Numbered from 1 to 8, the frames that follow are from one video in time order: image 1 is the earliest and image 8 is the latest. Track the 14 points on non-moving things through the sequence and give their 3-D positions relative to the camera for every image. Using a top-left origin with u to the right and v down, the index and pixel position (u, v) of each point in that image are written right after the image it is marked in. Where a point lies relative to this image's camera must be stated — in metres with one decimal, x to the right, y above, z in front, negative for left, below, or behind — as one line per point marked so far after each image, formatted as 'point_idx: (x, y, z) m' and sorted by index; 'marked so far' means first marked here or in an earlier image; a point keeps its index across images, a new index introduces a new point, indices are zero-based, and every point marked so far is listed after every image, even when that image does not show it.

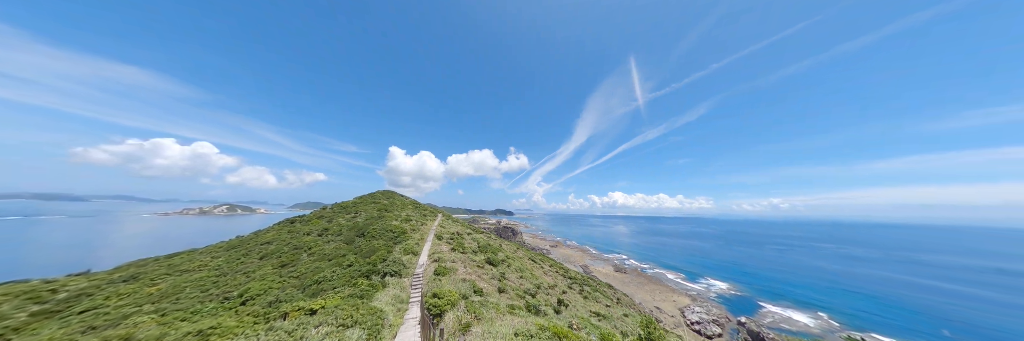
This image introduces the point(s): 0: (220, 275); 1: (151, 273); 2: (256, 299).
0: (-28.4, -10.4, +18.7) m
1: (-38.2, -11.3, +20.6) m
2: (-17.5, -8.9, +13.0) m
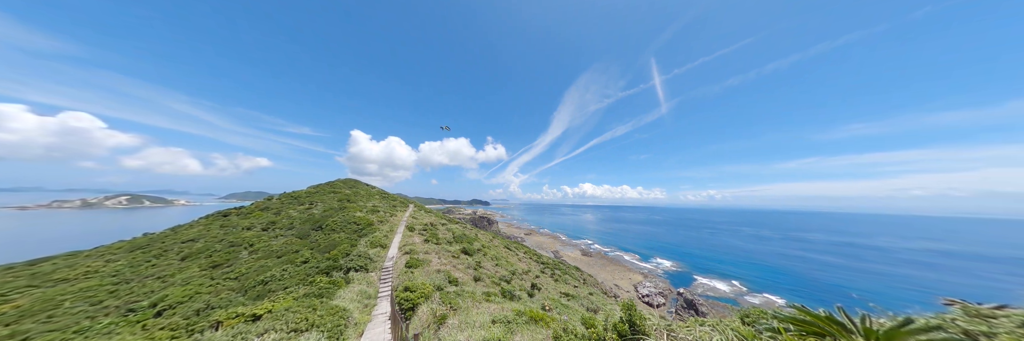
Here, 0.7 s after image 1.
0: (-30.6, -9.0, +15.3) m
1: (-40.6, -9.6, +15.9) m
2: (-19.0, -7.9, +10.9) m
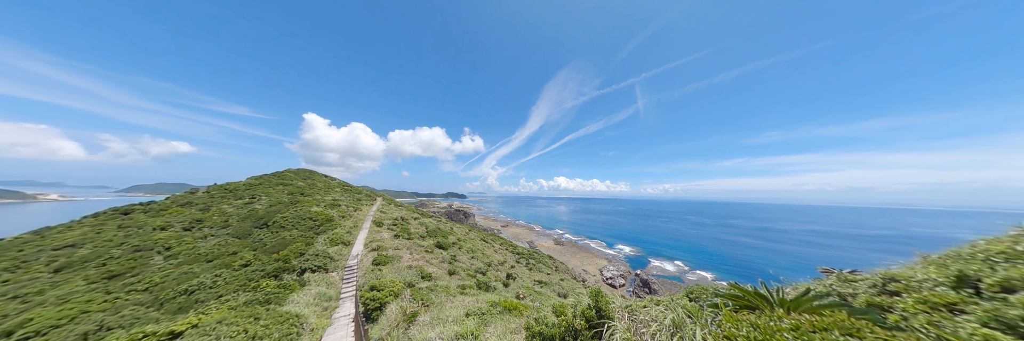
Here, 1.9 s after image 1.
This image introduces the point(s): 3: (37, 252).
0: (-32.4, -8.0, +11.6) m
1: (-42.4, -8.5, +10.9) m
2: (-20.3, -7.3, +8.7) m
3: (-41.6, -7.3, +17.0) m
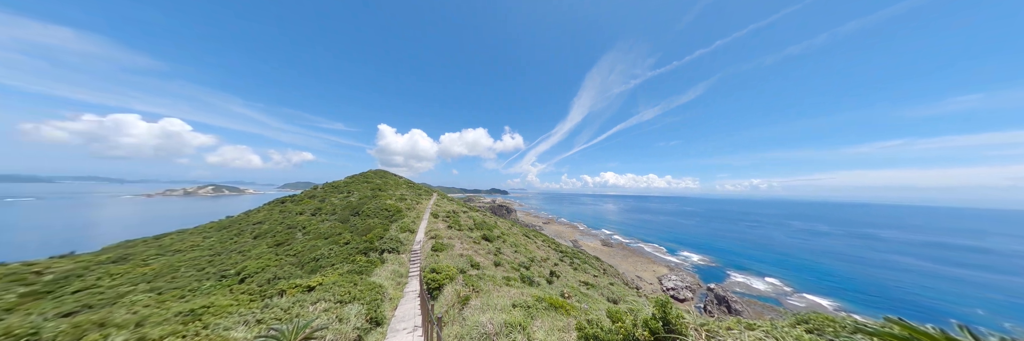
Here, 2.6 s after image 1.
0: (-28.8, -8.1, +18.6) m
1: (-38.7, -8.8, +20.2) m
2: (-17.8, -7.3, +13.1) m
3: (-36.6, -7.5, +25.9) m
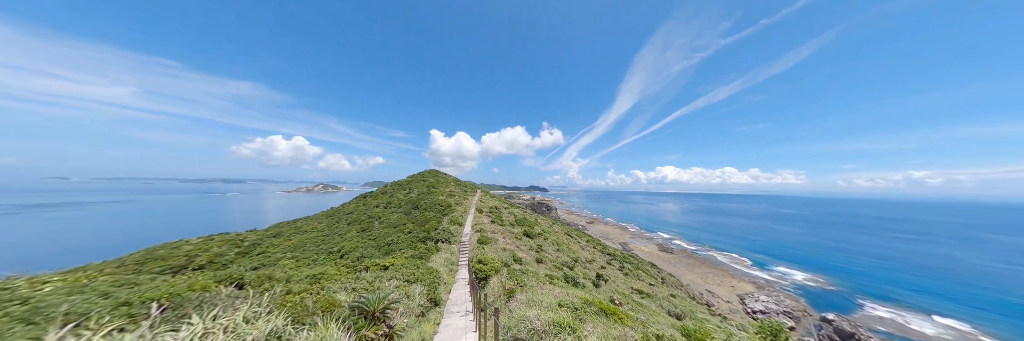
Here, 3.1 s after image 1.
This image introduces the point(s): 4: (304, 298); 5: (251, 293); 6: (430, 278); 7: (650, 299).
0: (-24.1, -8.4, +24.4) m
1: (-33.4, -9.1, +28.0) m
2: (-14.4, -7.4, +16.6) m
3: (-30.1, -7.7, +33.1) m
4: (-5.0, -3.0, +4.5) m
5: (-5.3, -2.5, +3.8) m
6: (-4.3, -5.5, +9.6) m
7: (+12.8, -11.9, +17.5) m
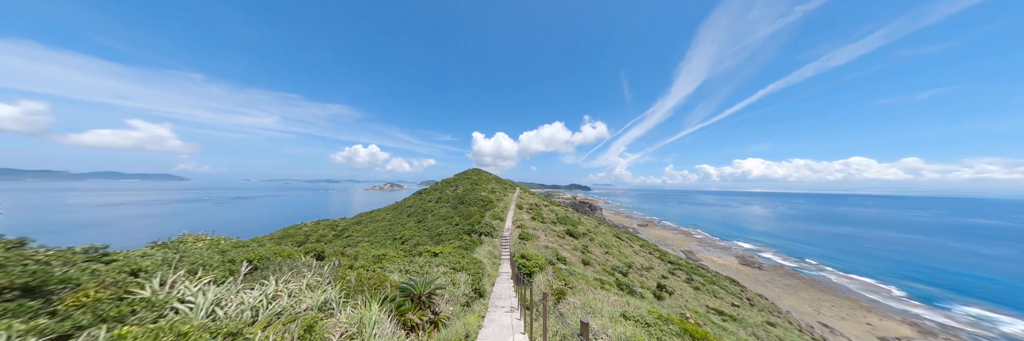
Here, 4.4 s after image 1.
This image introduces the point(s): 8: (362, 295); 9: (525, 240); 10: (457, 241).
0: (-18.2, -8.1, +28.3) m
1: (-26.5, -9.0, +33.9) m
2: (-10.4, -7.1, +18.8) m
3: (-22.3, -7.5, +38.2) m
4: (-3.8, -2.7, +4.9) m
5: (-4.3, -2.1, +4.3) m
6: (-2.0, -5.1, +9.7) m
7: (+16.4, -11.2, +13.9) m
8: (-2.9, -2.4, +3.7) m
9: (+1.3, -6.5, +17.6) m
10: (-4.9, -6.4, +16.9) m
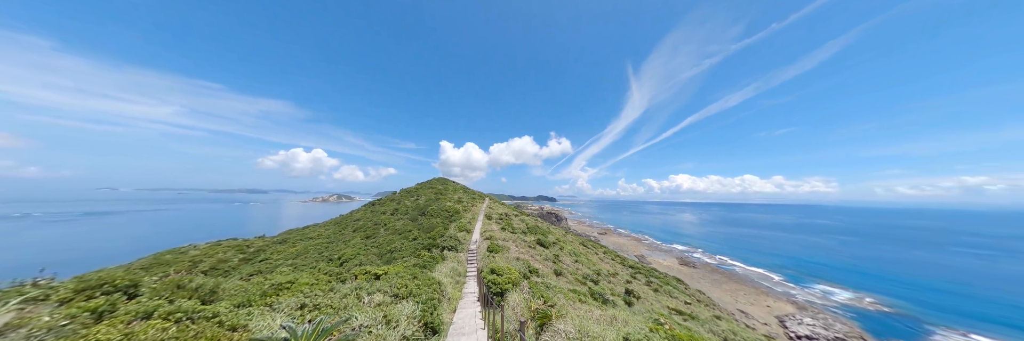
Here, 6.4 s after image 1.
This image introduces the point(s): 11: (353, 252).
0: (-22.5, -8.7, +23.1) m
1: (-31.7, -9.8, +27.2) m
2: (-13.2, -7.3, +15.1) m
3: (-28.2, -8.6, +32.2) m
4: (-4.4, -2.3, +2.8) m
5: (-4.7, -1.6, +2.1) m
6: (-3.4, -4.9, +7.7) m
7: (+14.0, -11.6, +14.5) m
8: (-3.2, -1.9, +1.8) m
9: (-1.5, -6.9, +15.9) m
10: (-7.4, -6.6, +14.2) m
11: (-14.8, -7.5, +17.4) m
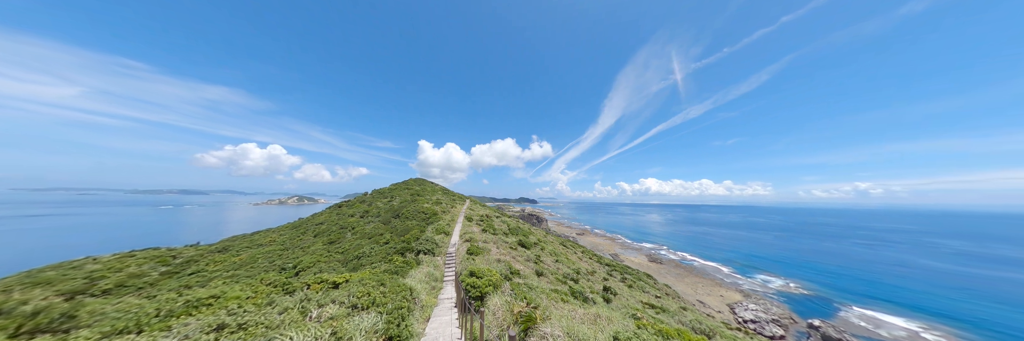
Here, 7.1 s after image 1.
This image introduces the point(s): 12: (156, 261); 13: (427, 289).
0: (-24.7, -8.4, +20.3) m
1: (-34.2, -9.3, +23.4) m
2: (-14.6, -7.0, +13.2) m
3: (-31.3, -8.2, +28.8) m
4: (-4.6, -2.0, +1.9) m
5: (-4.8, -1.3, +1.2) m
6: (-4.1, -4.7, +6.9) m
7: (+12.5, -11.7, +15.3) m
8: (-3.3, -1.6, +1.1) m
9: (-3.0, -6.8, +15.3) m
10: (-8.8, -6.4, +12.9) m
11: (-16.4, -7.2, +15.4) m
12: (-34.0, -8.6, +18.0) m
13: (-4.2, -5.8, +9.4) m
